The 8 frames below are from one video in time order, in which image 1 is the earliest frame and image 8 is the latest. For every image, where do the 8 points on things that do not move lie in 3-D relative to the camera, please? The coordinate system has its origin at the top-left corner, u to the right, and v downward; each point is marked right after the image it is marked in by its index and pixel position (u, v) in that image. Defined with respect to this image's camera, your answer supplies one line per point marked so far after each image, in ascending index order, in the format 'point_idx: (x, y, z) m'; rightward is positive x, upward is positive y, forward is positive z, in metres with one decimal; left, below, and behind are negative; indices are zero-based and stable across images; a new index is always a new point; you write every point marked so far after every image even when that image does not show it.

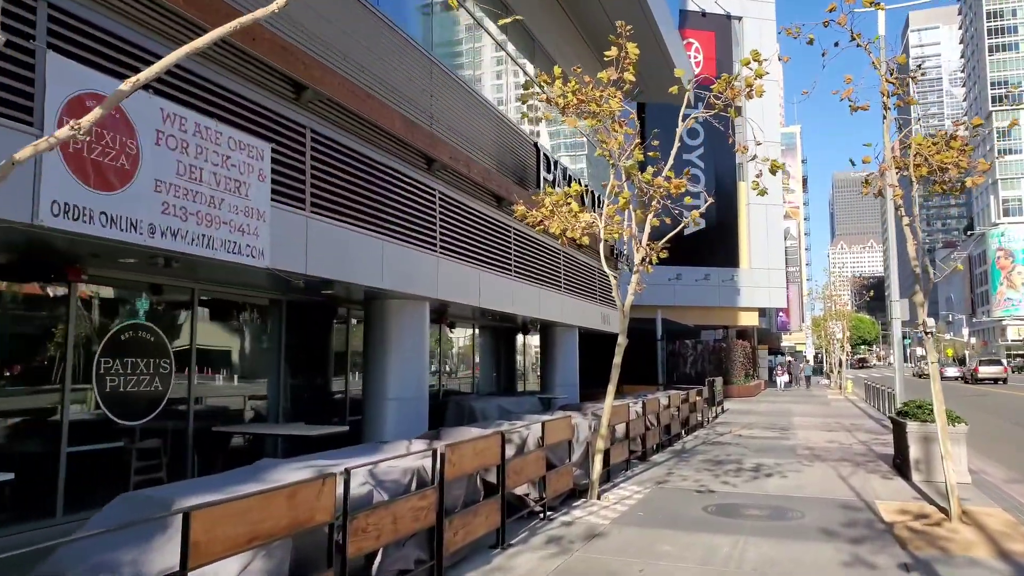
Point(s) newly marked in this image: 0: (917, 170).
0: (+4.6, +1.4, +8.5) m
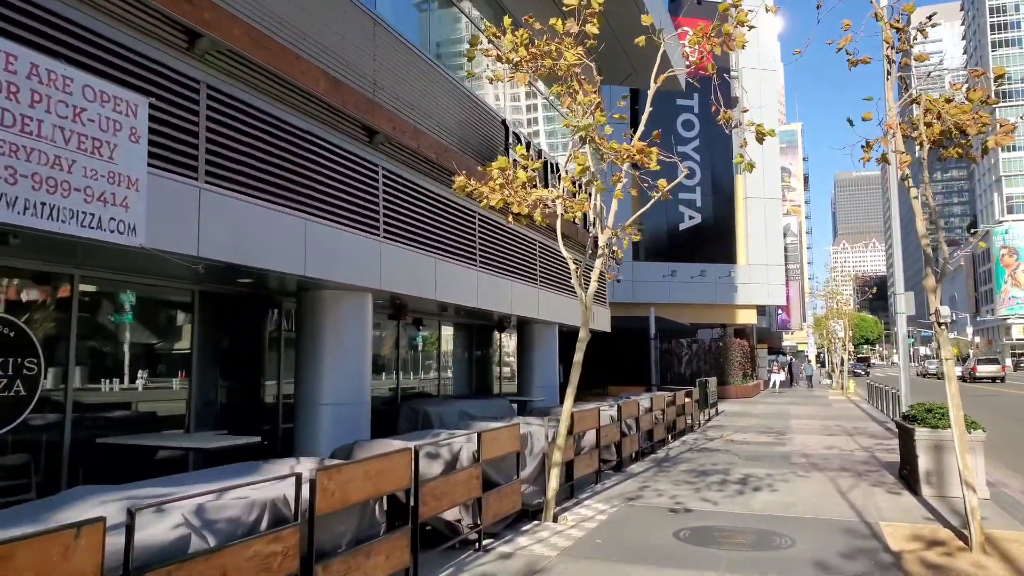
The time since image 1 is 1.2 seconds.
0: (+4.0, +1.5, +7.2) m
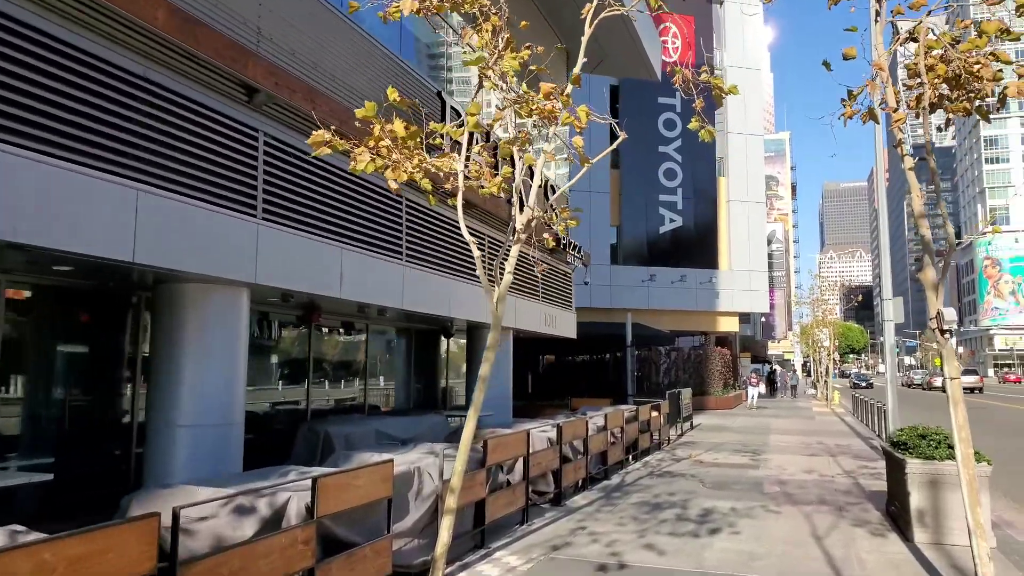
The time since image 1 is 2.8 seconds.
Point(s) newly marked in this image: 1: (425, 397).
0: (+3.1, +1.5, +5.5) m
1: (-1.9, -2.3, +15.5) m
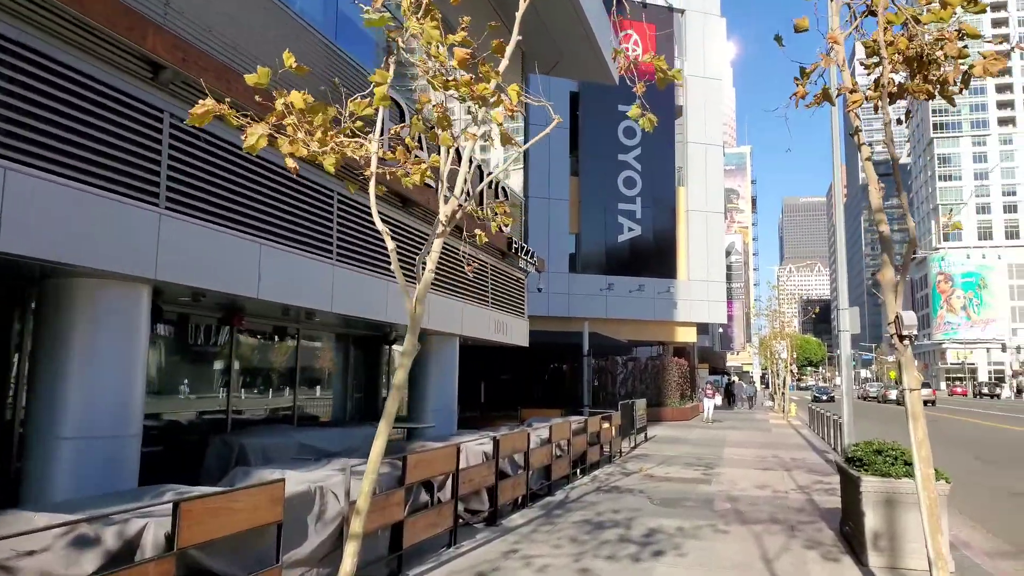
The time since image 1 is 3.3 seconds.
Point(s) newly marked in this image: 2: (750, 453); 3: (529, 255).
0: (+2.5, +1.5, +5.0) m
1: (-3.0, -2.4, +14.8) m
2: (+5.6, -3.9, +17.4) m
3: (+0.4, +0.7, +17.3) m
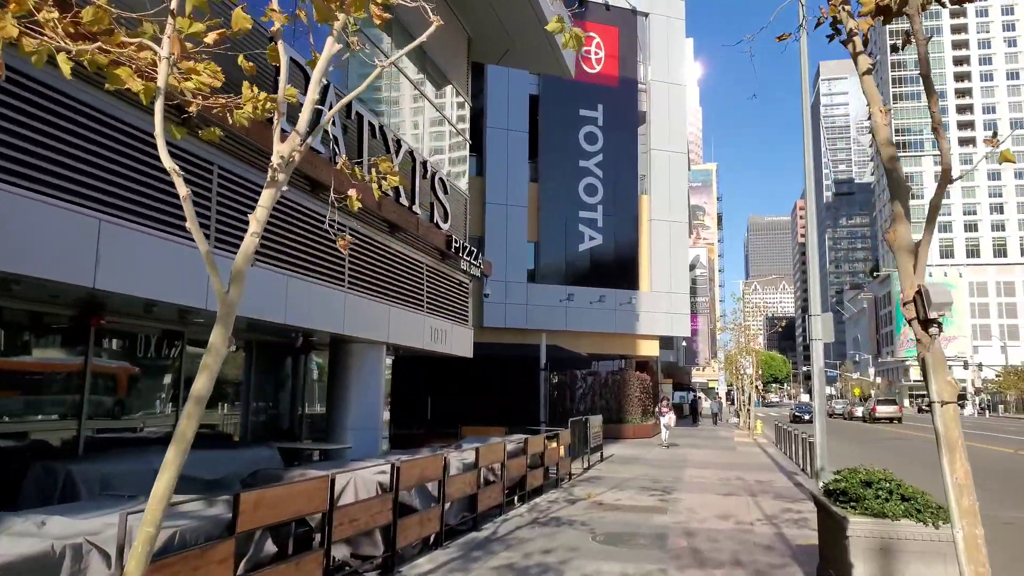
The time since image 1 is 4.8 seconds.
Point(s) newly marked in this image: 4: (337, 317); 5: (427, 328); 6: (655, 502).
0: (+1.8, +1.7, +3.5) m
1: (-4.1, -2.4, +13.0) m
2: (+4.3, -4.0, +16.0) m
3: (-0.9, +0.7, +15.7) m
4: (-2.6, -0.4, +10.7) m
5: (-1.6, -0.8, +14.0) m
6: (+2.2, -3.4, +11.7) m
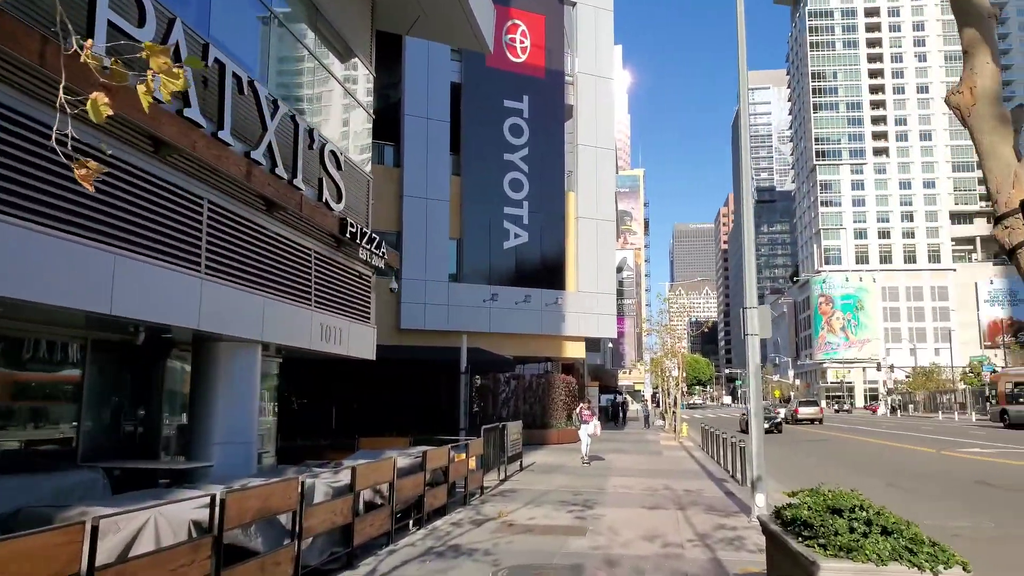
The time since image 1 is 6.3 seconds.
0: (+1.2, +1.9, +2.1) m
1: (-5.6, -2.2, +10.9) m
2: (+2.5, -3.9, +14.7) m
3: (-2.6, +0.8, +14.0) m
4: (-3.8, -0.2, +8.8) m
5: (-3.2, -0.6, +12.2) m
6: (+0.8, -3.2, +10.3) m
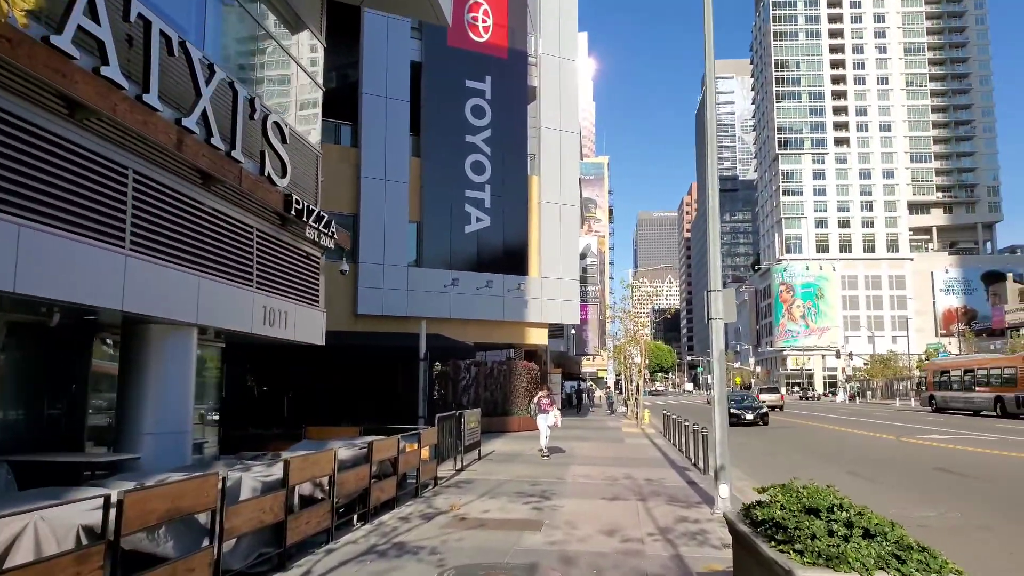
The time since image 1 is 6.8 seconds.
0: (+1.0, +2.0, +1.5) m
1: (-6.2, -1.9, +10.1) m
2: (+1.7, -3.6, +14.2) m
3: (-3.4, +1.1, +13.3) m
4: (-4.3, 0.0, +8.0) m
5: (-3.9, -0.3, +11.5) m
6: (+0.2, -3.0, +9.8) m
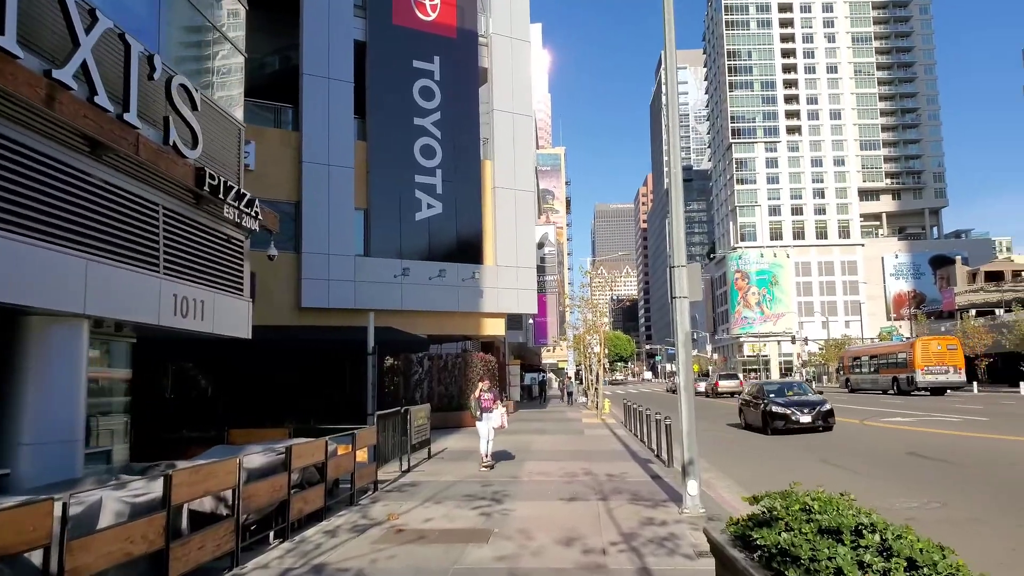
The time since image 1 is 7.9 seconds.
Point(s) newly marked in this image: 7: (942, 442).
0: (+0.7, +2.2, +0.4) m
1: (-6.9, -1.8, +8.6) m
2: (+0.8, -3.2, +13.2) m
3: (-4.3, +1.3, +11.9) m
4: (-4.9, +0.2, +6.6) m
5: (-4.7, -0.1, +10.1) m
6: (-0.4, -2.7, +8.7) m
7: (+8.9, -3.2, +15.3) m
